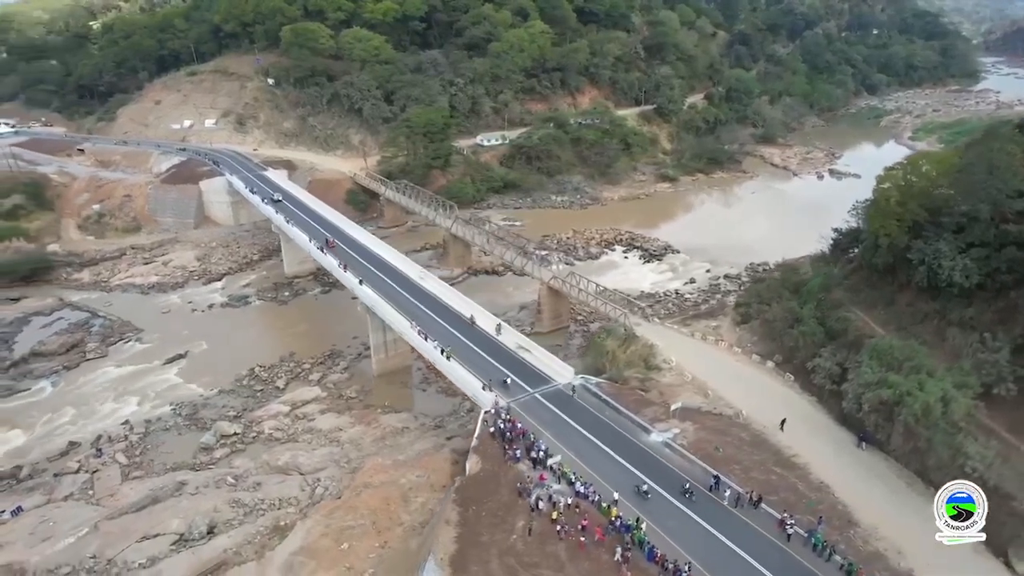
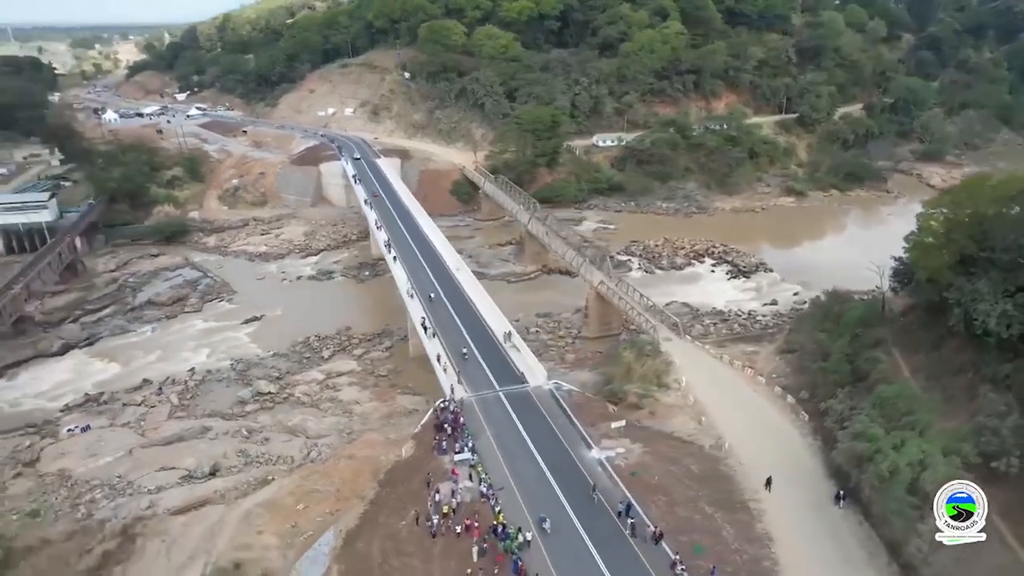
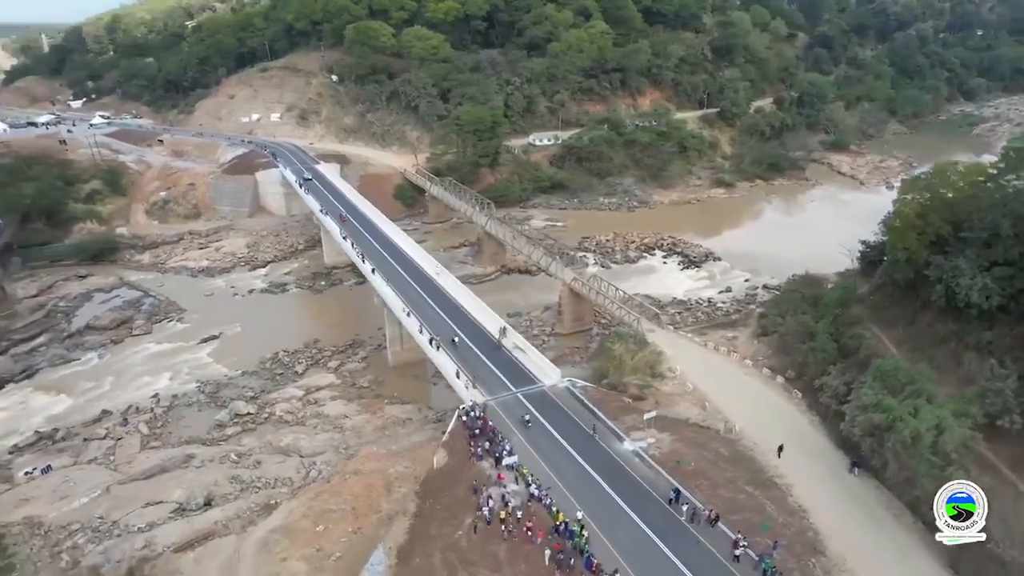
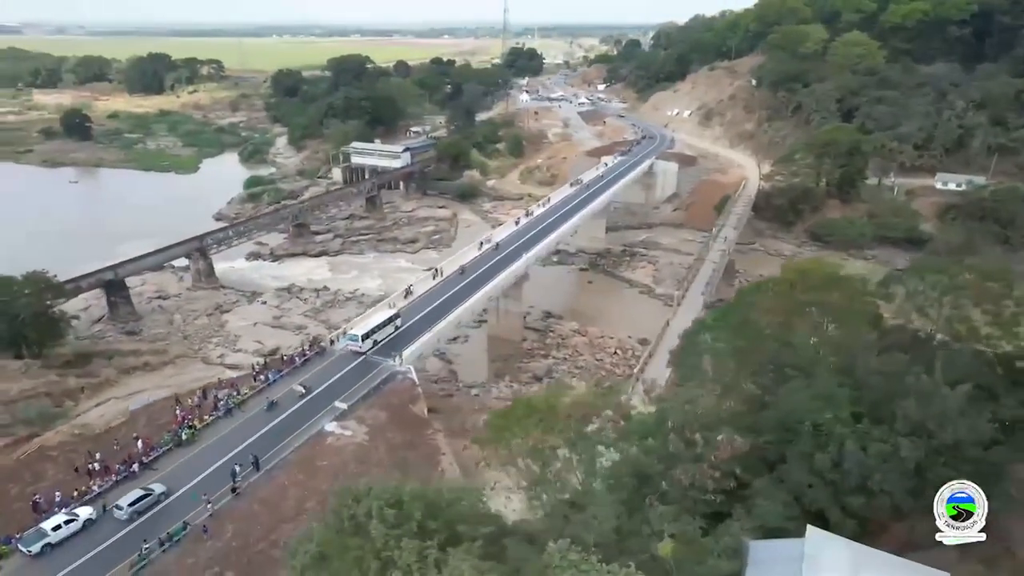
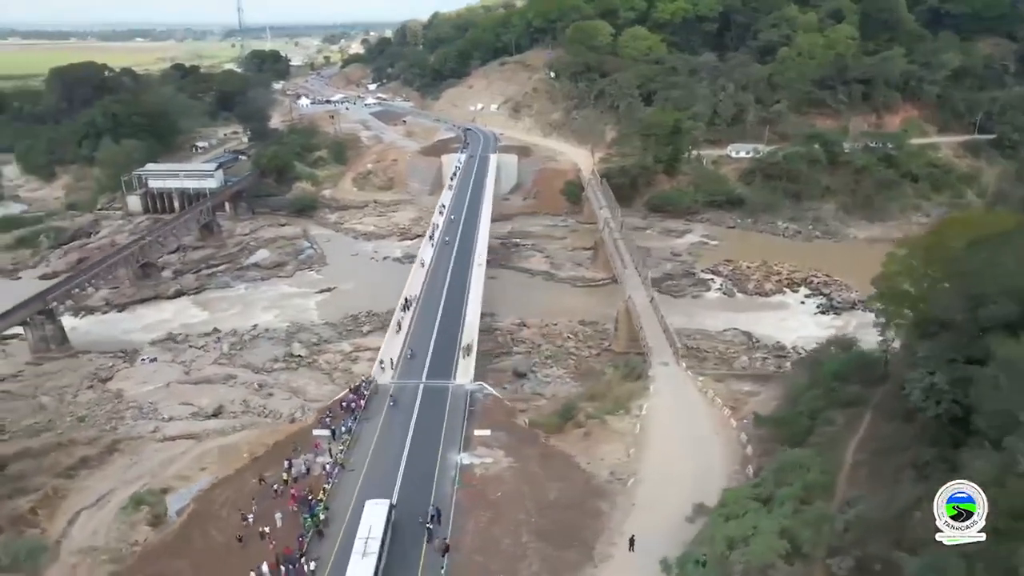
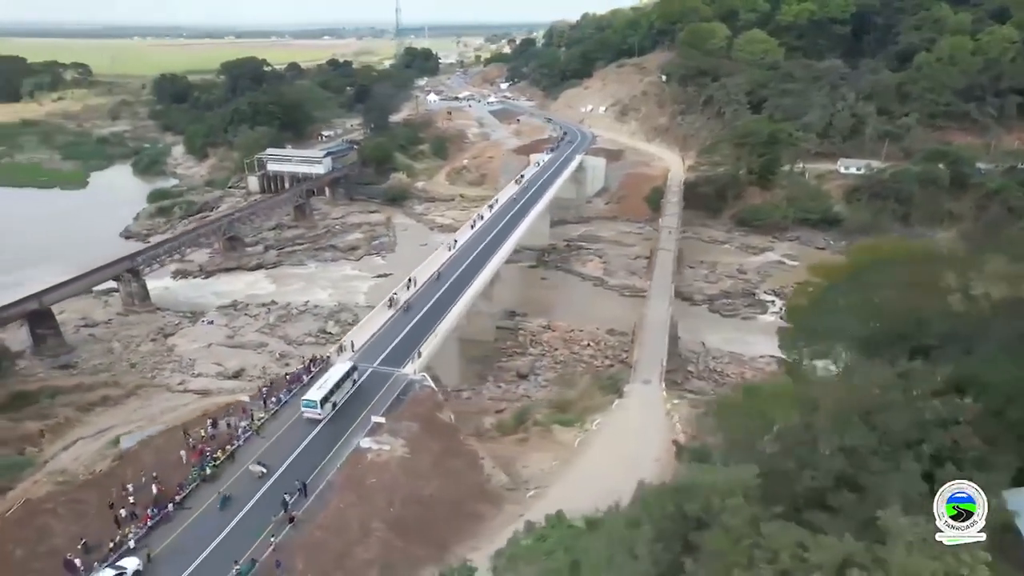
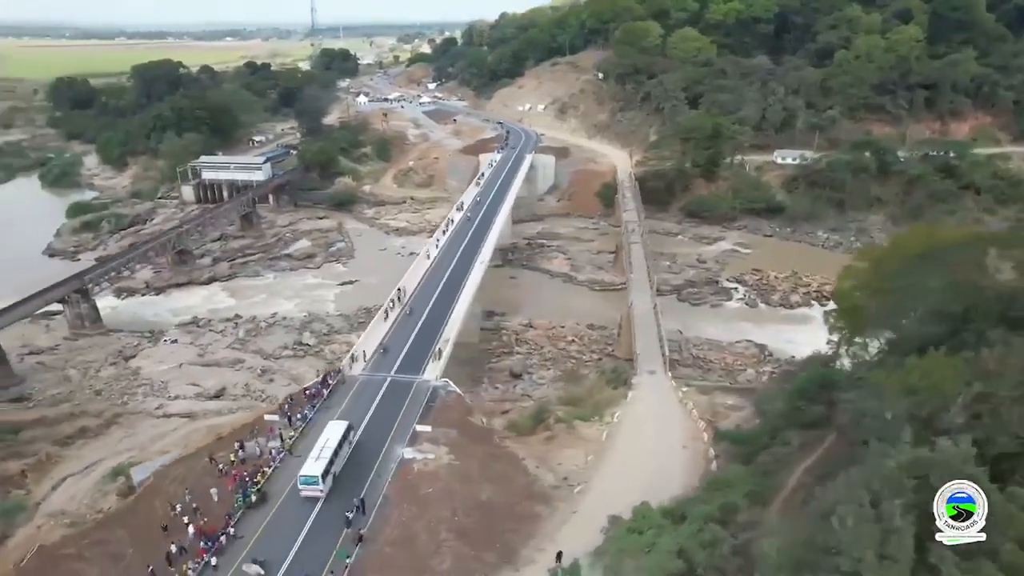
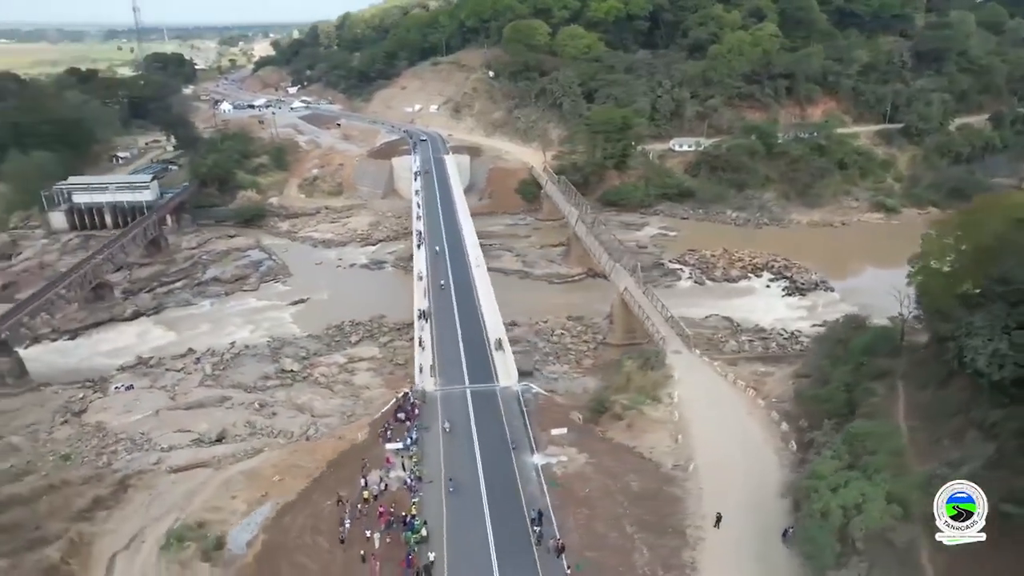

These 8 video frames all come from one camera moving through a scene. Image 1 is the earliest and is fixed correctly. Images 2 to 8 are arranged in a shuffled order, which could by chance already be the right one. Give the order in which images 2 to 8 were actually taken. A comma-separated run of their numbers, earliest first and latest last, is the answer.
3, 2, 8, 5, 7, 6, 4
